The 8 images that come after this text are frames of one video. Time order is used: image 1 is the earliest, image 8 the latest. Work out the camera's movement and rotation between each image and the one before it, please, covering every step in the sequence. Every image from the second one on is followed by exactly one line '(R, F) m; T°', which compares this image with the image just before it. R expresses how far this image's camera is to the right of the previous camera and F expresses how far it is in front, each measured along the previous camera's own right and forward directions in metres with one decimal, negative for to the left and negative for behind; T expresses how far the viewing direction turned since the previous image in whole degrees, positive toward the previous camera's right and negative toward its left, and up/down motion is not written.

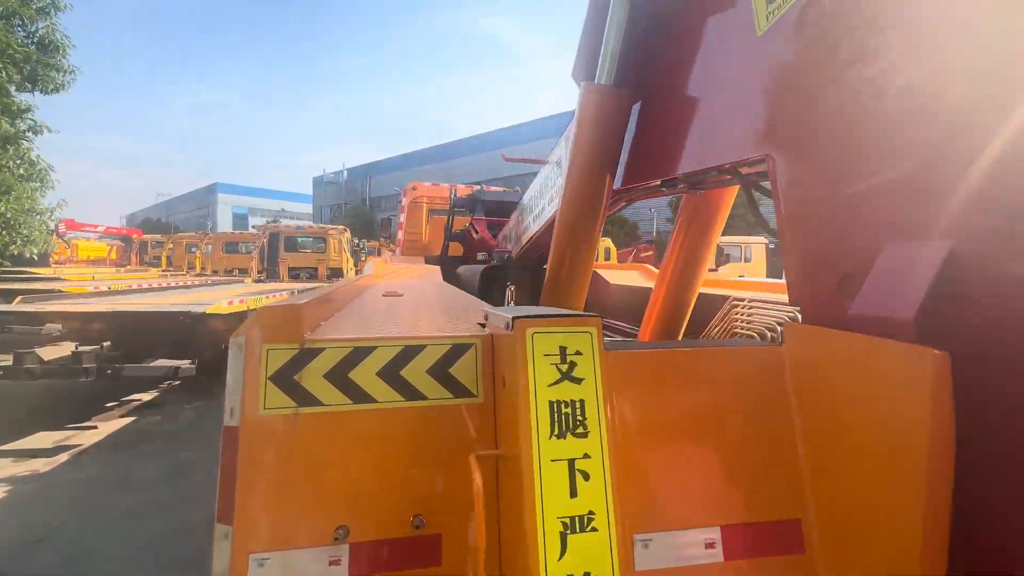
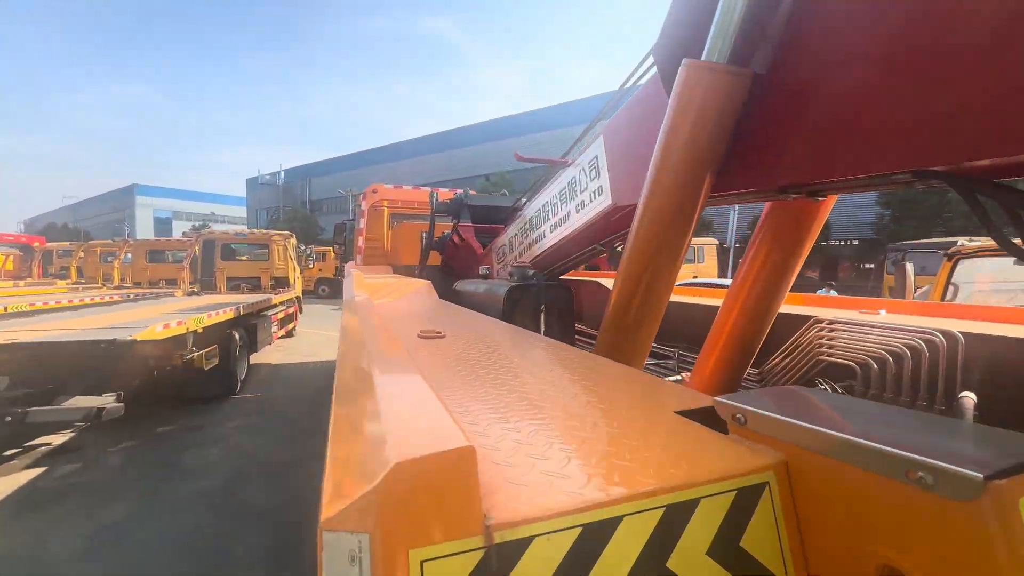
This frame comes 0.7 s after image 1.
(-0.4, +0.4) m; +7°
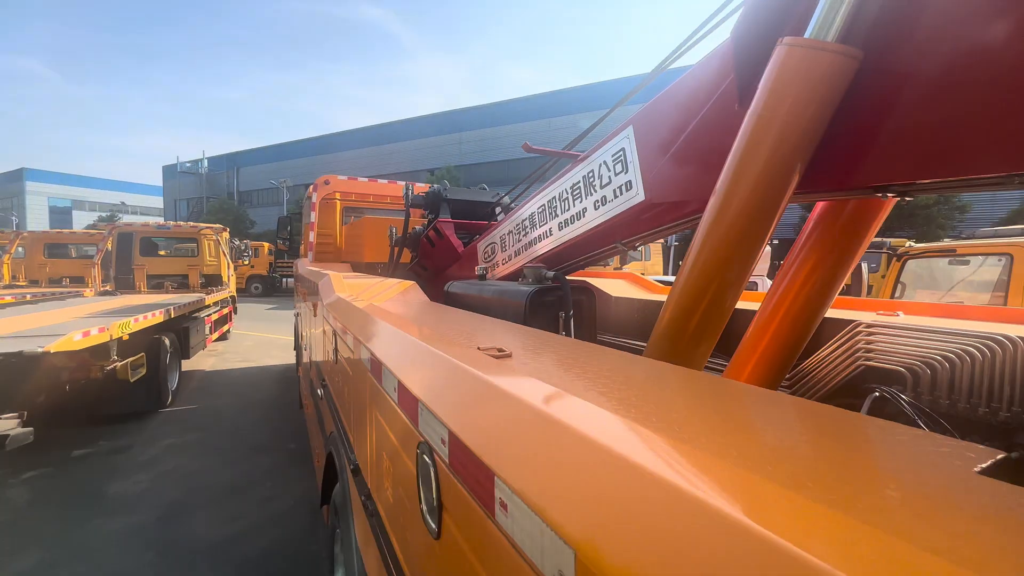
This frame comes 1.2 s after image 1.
(-0.3, +0.2) m; +7°
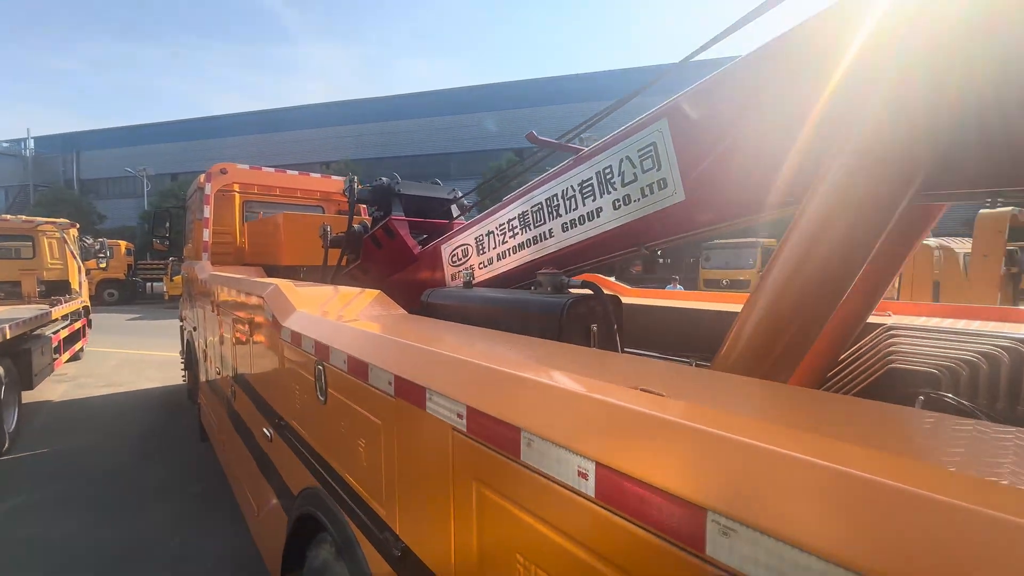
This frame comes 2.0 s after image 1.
(-0.5, +0.3) m; +13°
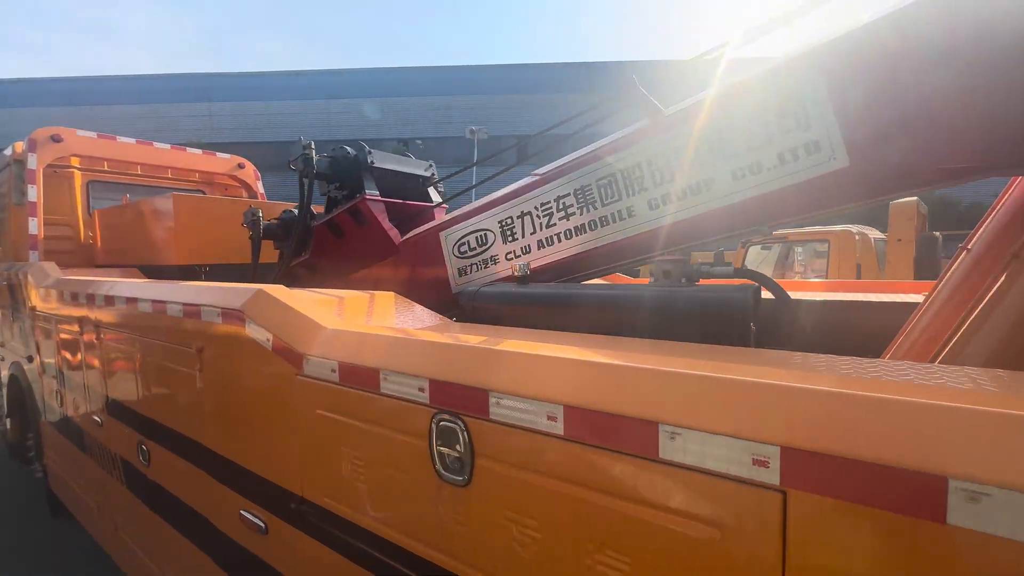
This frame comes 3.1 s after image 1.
(-0.7, +0.6) m; +15°
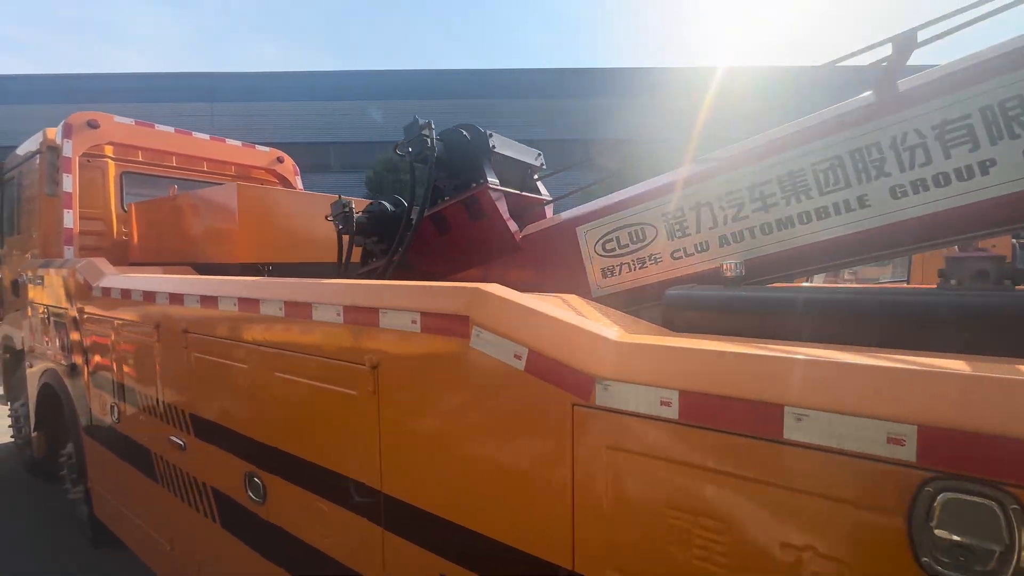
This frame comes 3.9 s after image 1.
(-0.7, +0.3) m; +1°
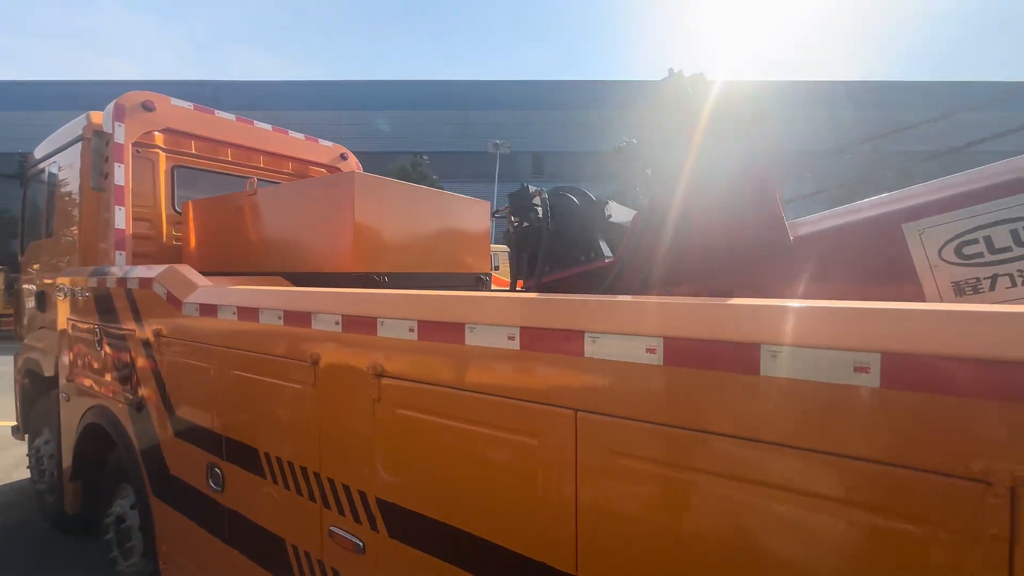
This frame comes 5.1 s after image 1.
(-1.0, +0.6) m; +1°
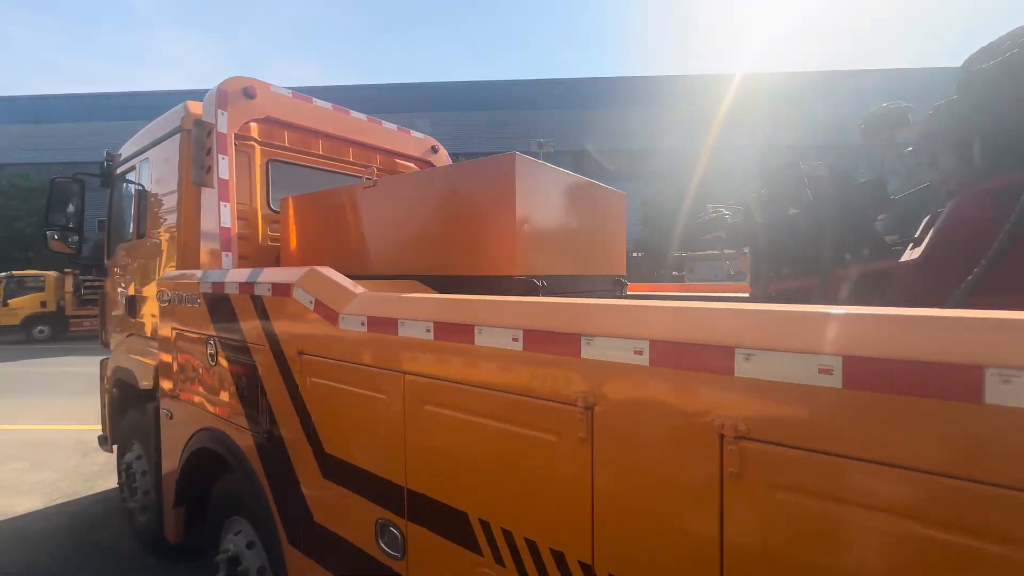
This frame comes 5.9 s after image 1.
(-0.7, +0.4) m; -4°
